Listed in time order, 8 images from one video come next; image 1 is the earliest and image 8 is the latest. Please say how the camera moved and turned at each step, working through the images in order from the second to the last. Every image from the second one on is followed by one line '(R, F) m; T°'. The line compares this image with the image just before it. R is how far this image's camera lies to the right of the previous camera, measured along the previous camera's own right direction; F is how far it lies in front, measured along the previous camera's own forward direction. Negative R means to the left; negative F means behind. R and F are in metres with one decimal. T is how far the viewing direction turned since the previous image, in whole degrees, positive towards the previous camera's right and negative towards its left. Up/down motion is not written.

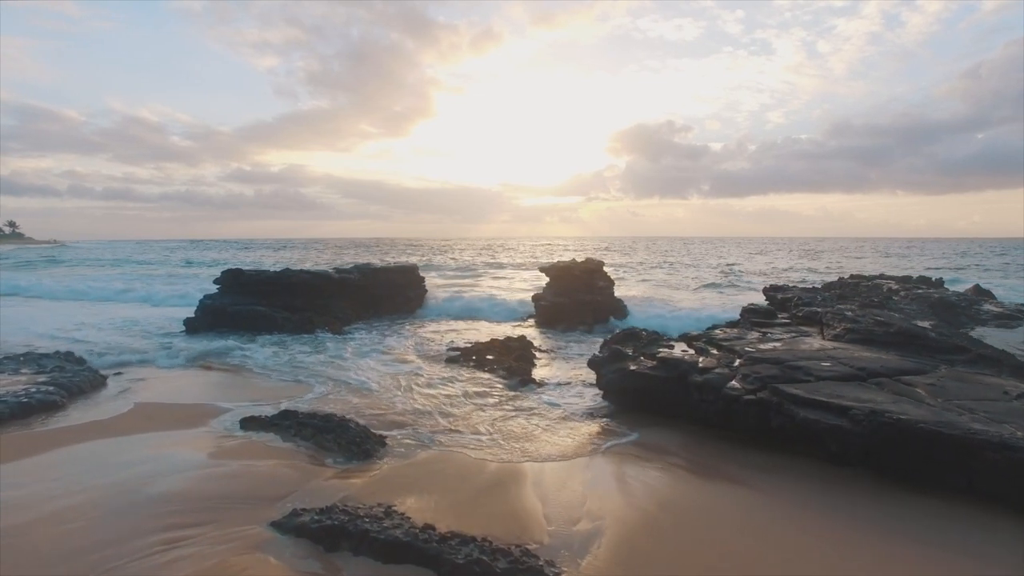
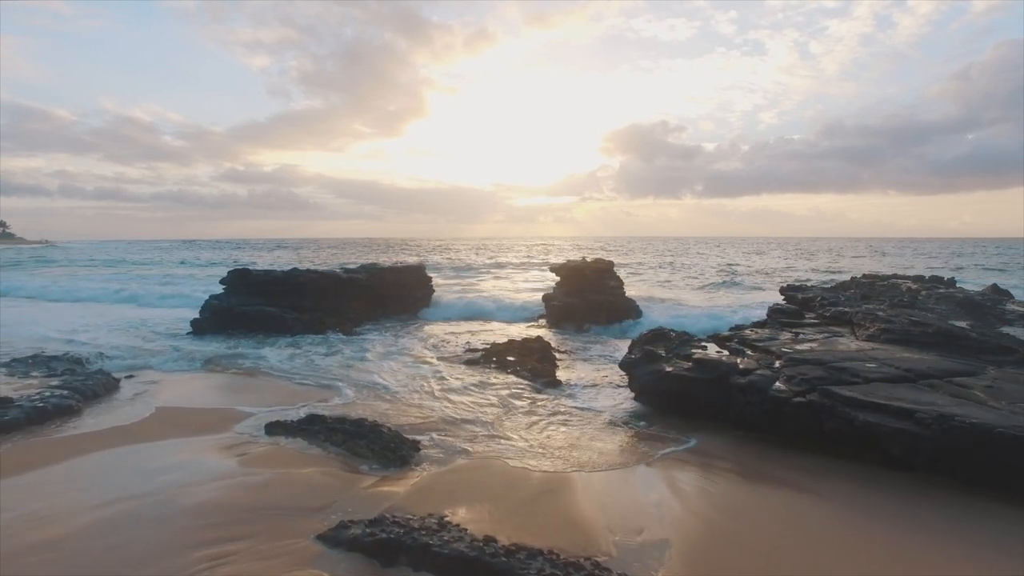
(-0.7, +0.3) m; +1°
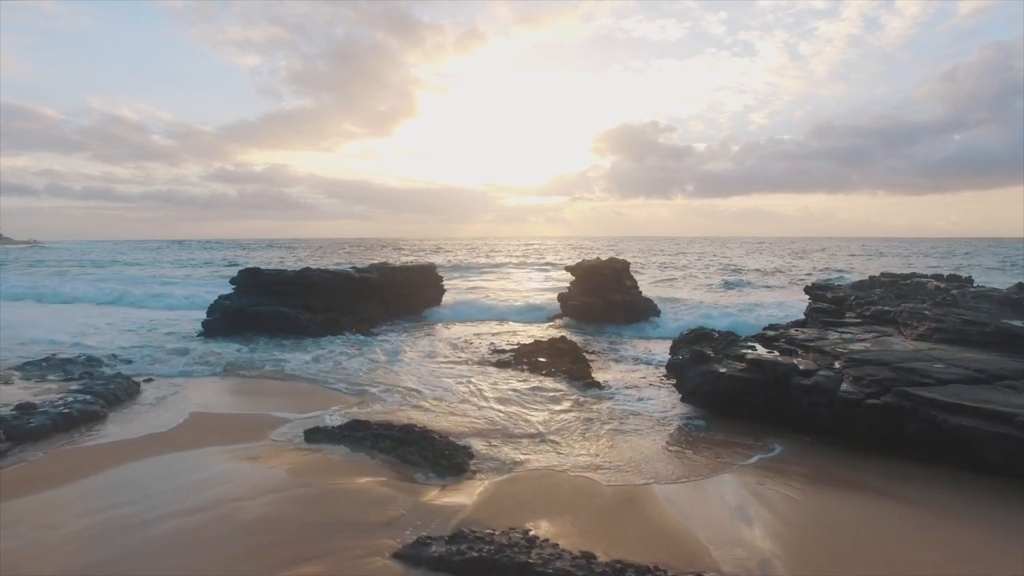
(-1.0, +0.4) m; +1°
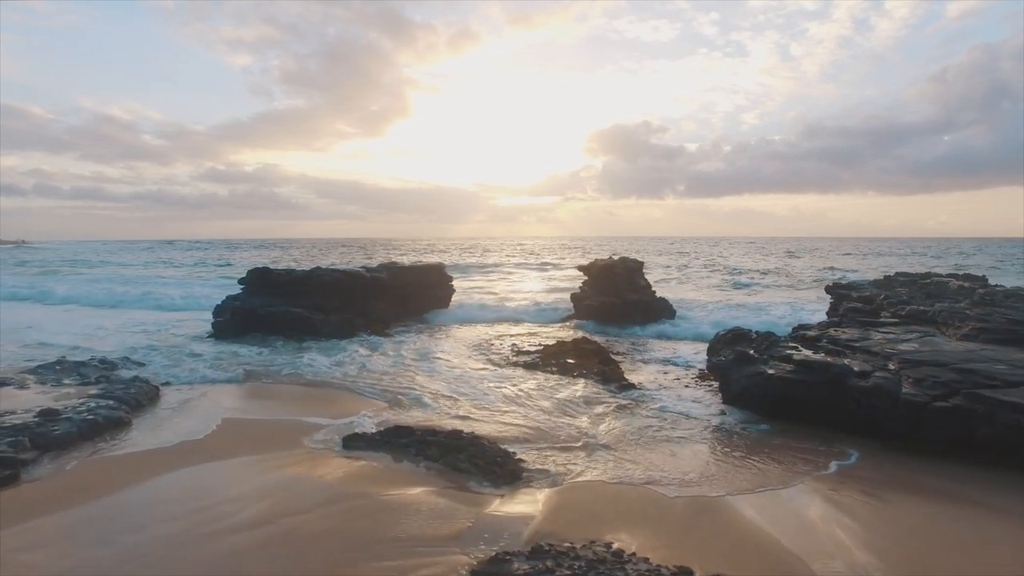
(-0.8, +0.4) m; +1°
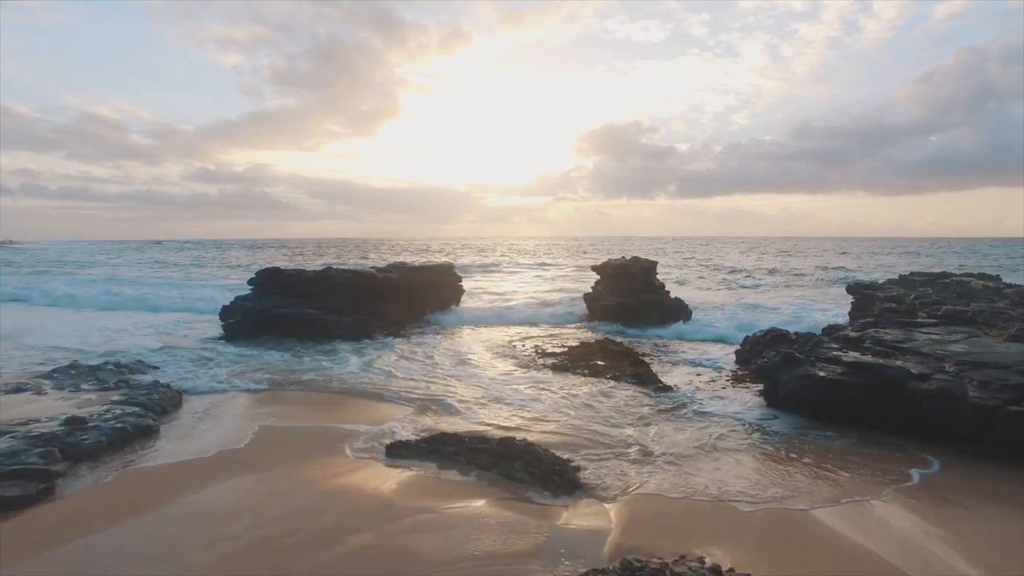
(-0.8, +0.4) m; +1°
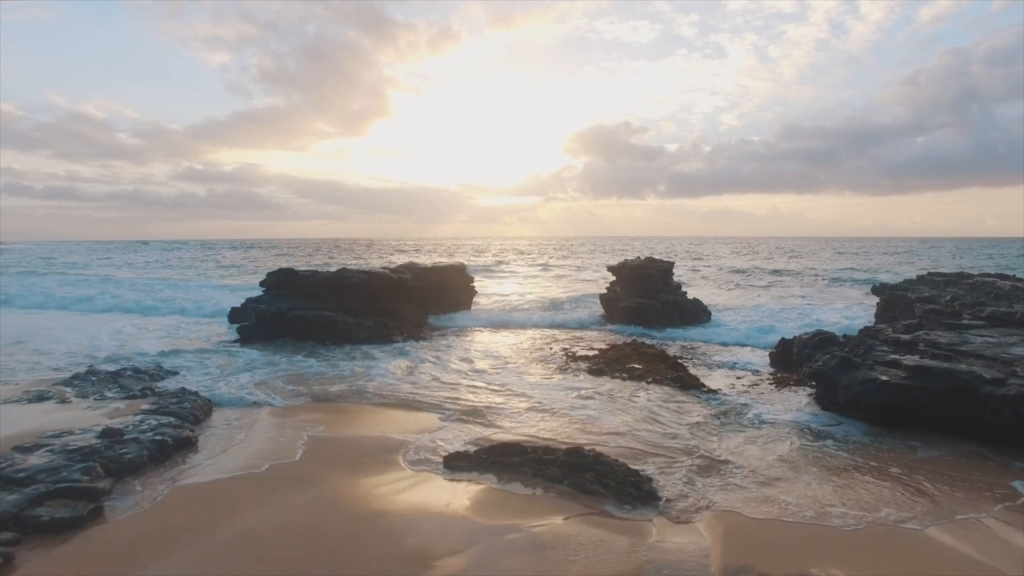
(-1.0, +0.4) m; +1°
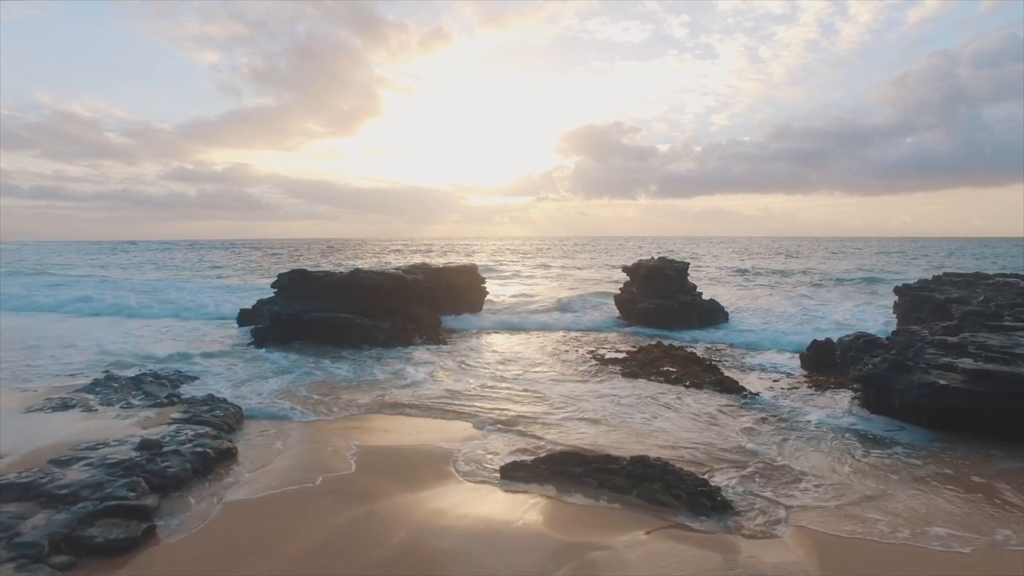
(-0.9, +0.4) m; +1°
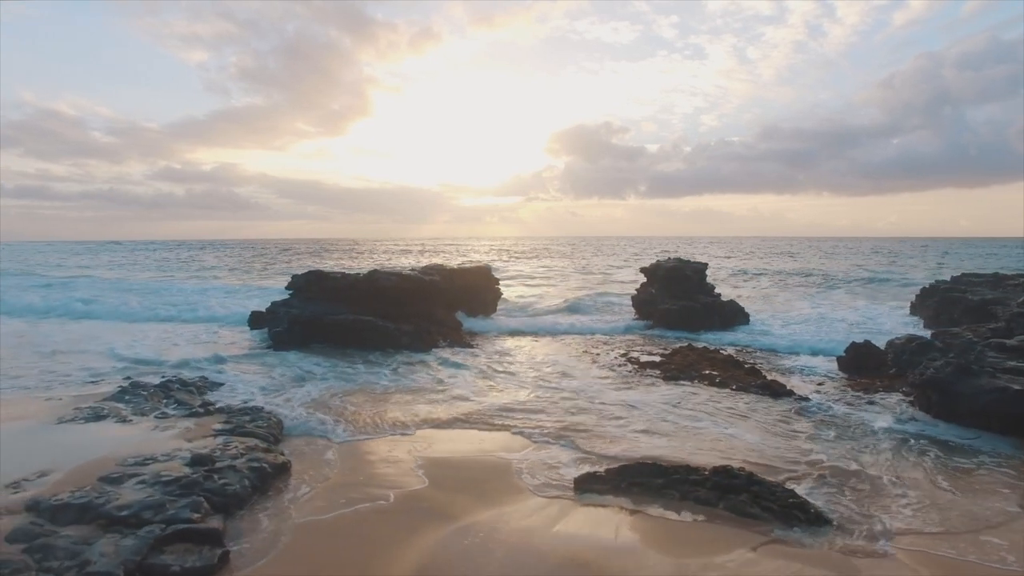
(-1.0, +0.4) m; +1°
